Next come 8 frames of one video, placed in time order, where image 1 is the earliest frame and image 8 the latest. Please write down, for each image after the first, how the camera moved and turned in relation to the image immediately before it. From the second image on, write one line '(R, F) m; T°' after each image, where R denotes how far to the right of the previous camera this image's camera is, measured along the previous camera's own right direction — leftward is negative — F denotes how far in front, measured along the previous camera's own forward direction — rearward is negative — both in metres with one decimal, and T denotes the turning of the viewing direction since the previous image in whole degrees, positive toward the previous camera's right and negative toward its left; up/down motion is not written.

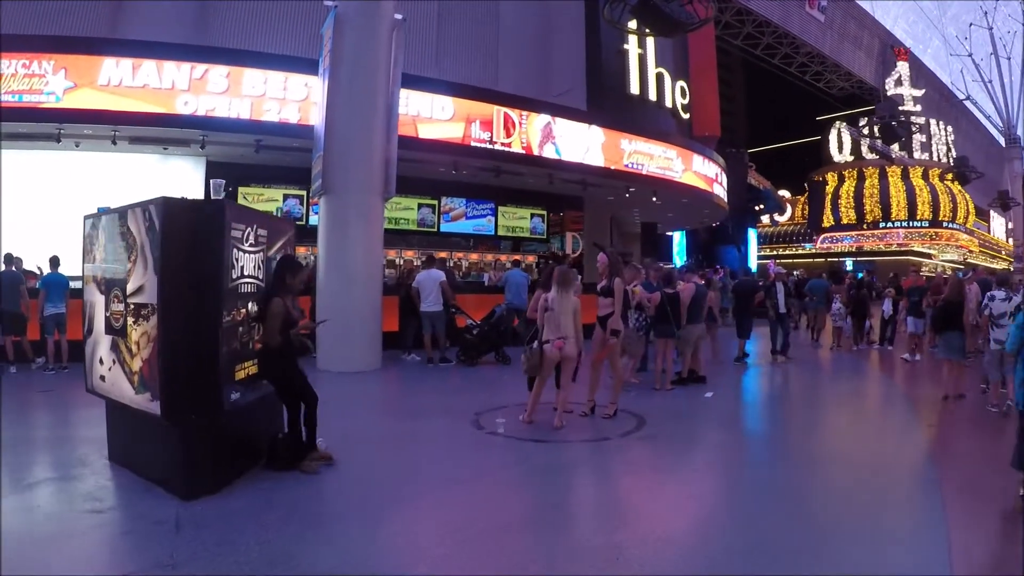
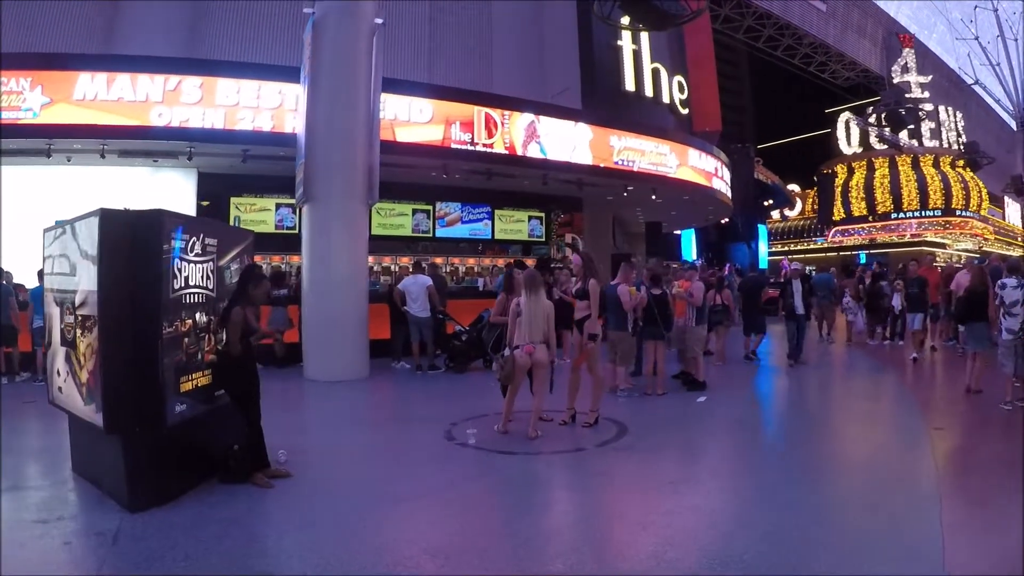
(+0.4, +0.2) m; -1°
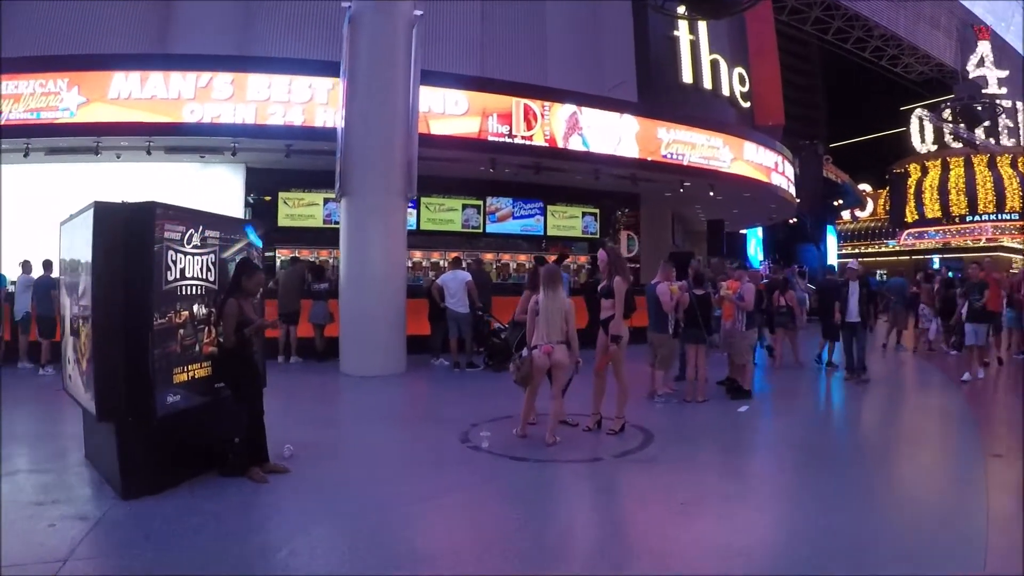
(+0.3, +0.3) m; -5°
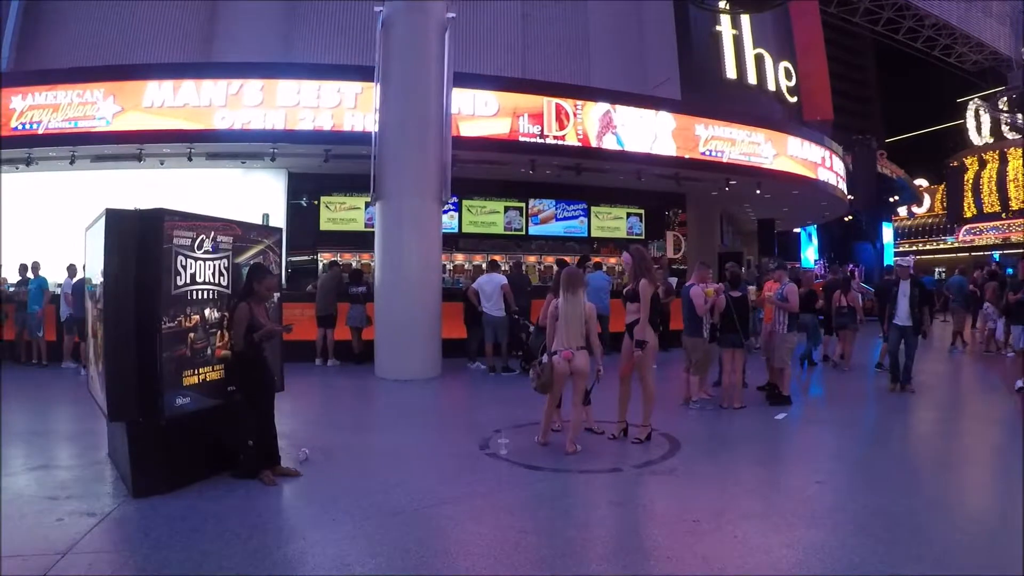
(+0.2, +0.2) m; -4°
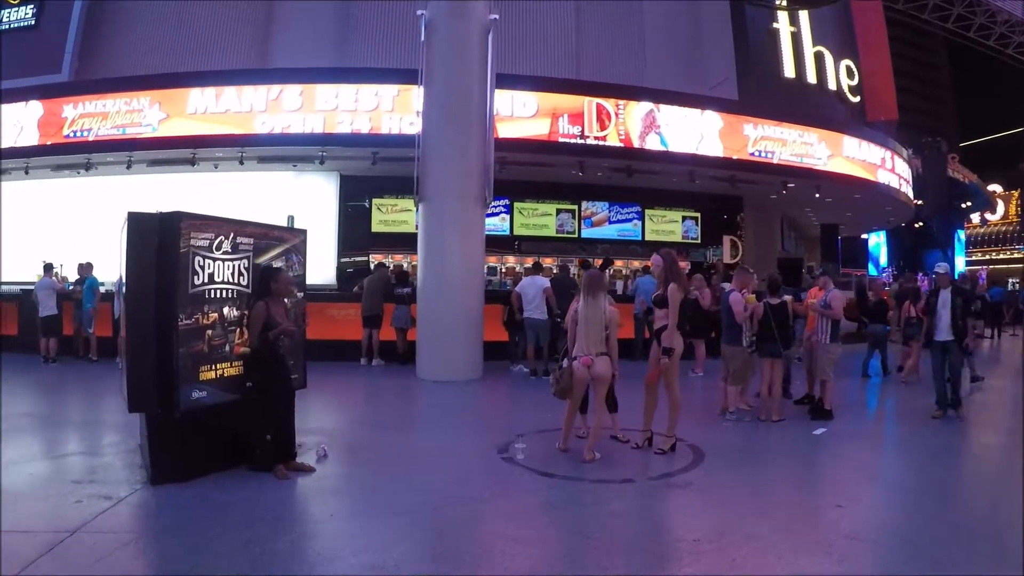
(+0.3, +0.1) m; -5°
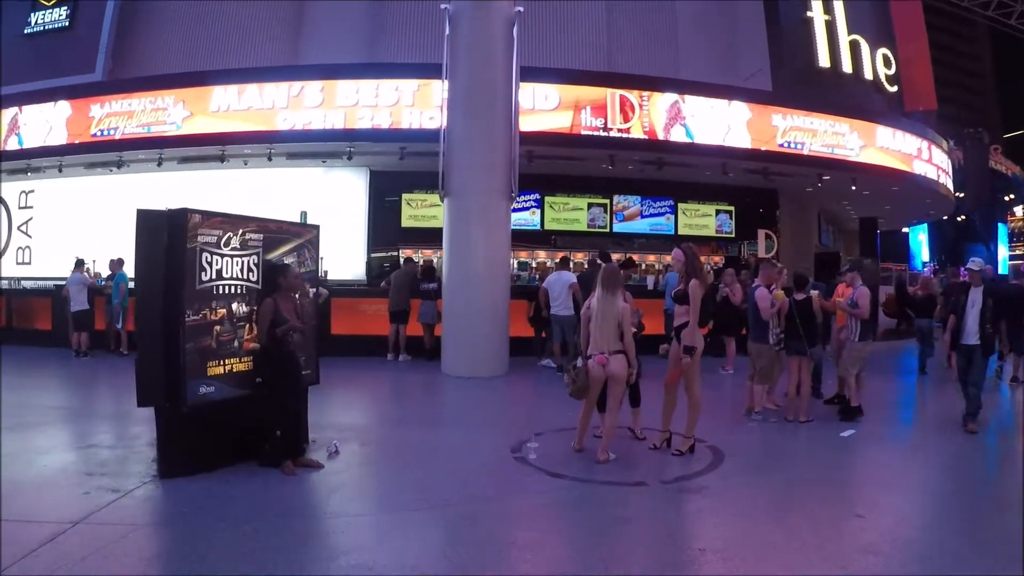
(+0.2, +0.1) m; -3°
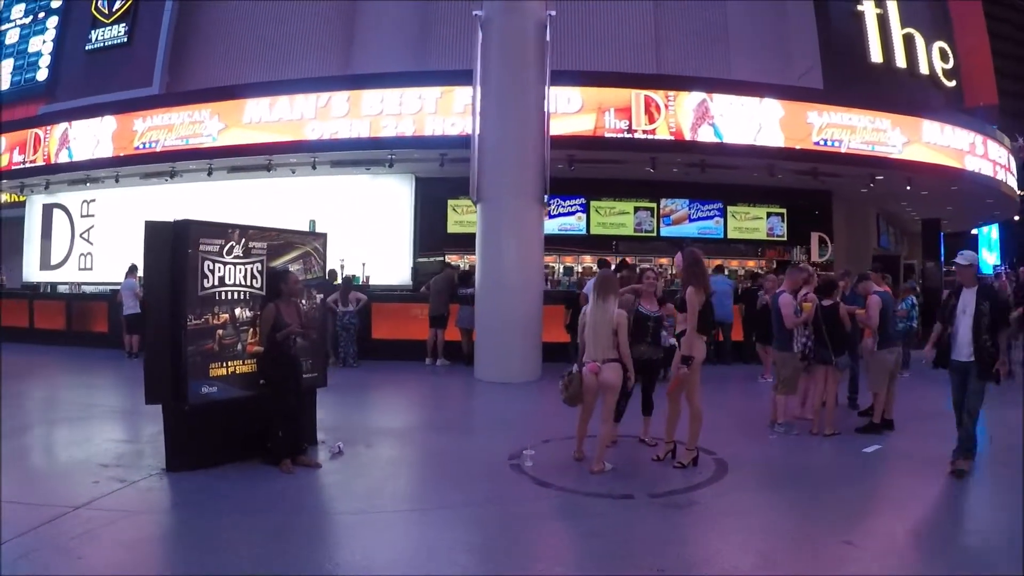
(+0.5, 0.0) m; -5°
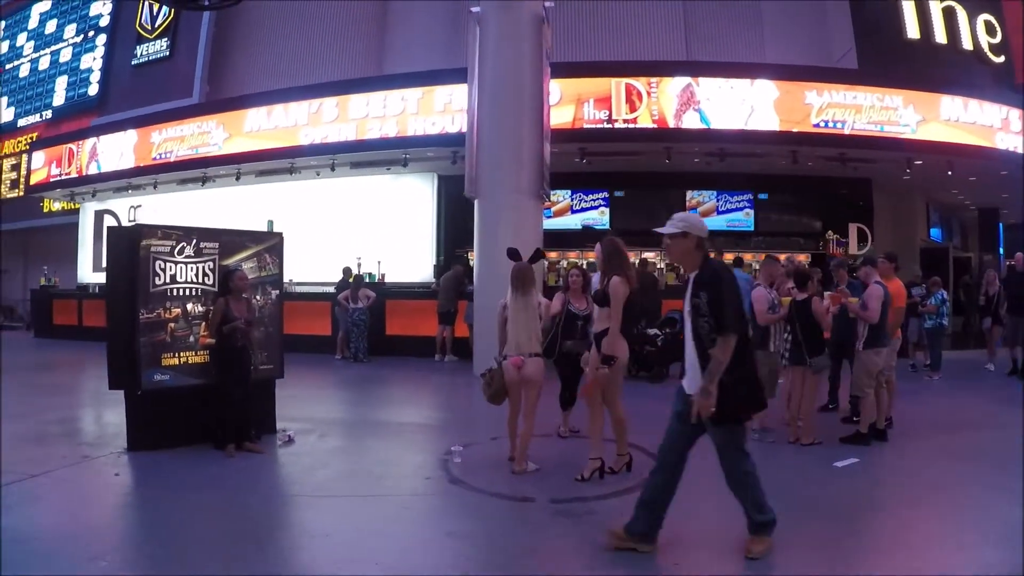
(+1.1, -0.2) m; -6°
